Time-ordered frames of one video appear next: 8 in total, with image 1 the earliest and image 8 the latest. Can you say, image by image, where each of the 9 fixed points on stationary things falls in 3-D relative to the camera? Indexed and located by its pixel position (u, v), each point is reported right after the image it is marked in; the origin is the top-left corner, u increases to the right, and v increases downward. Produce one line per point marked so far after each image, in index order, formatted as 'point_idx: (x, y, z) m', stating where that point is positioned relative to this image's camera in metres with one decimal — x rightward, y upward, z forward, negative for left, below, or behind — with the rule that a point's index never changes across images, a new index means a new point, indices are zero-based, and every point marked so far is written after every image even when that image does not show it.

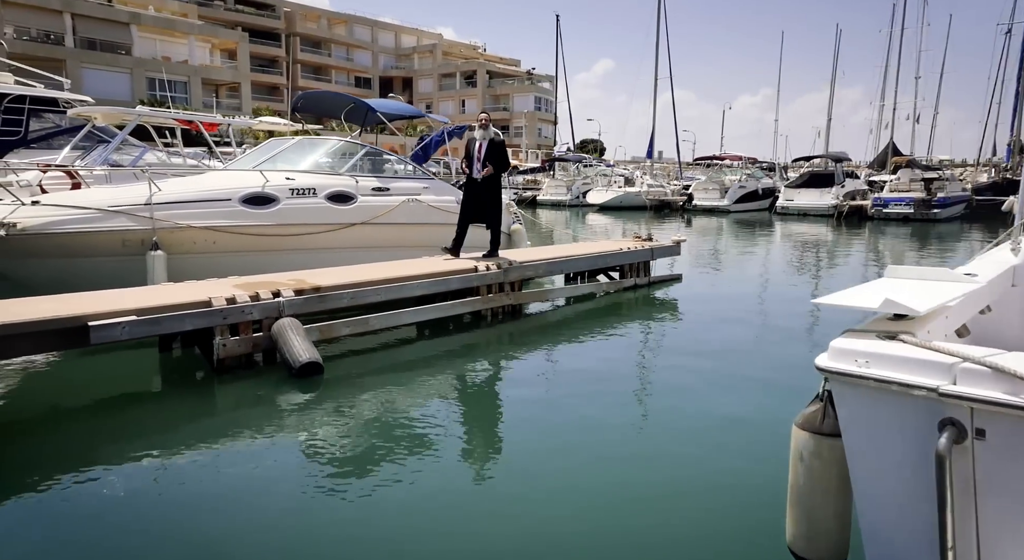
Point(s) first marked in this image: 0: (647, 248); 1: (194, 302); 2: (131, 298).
0: (+2.1, +0.5, +10.0) m
1: (-2.7, -0.2, +5.4) m
2: (-3.3, -0.2, +5.5) m
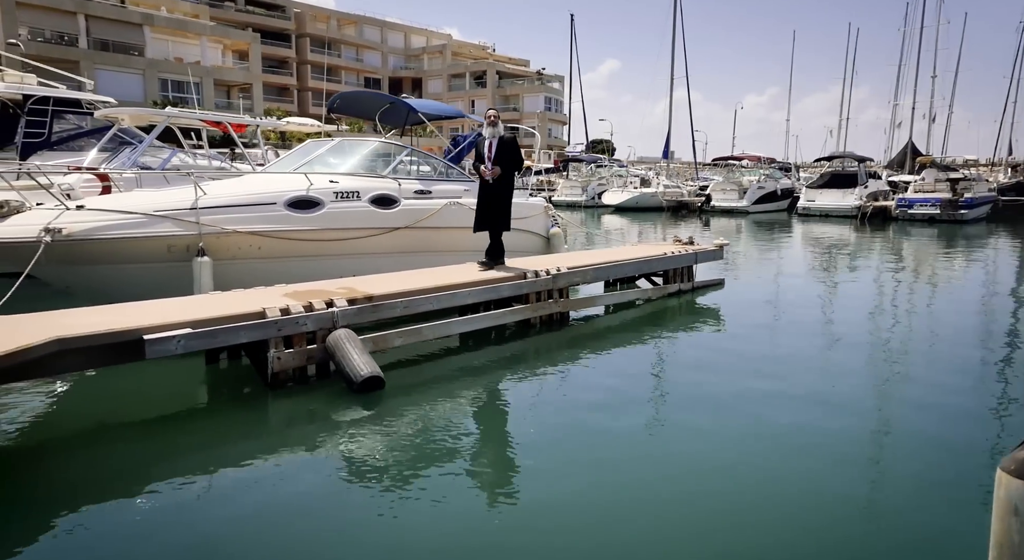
0: (+2.7, +0.4, +9.7) m
1: (-2.1, -0.3, +5.2) m
2: (-2.7, -0.2, +5.2) m
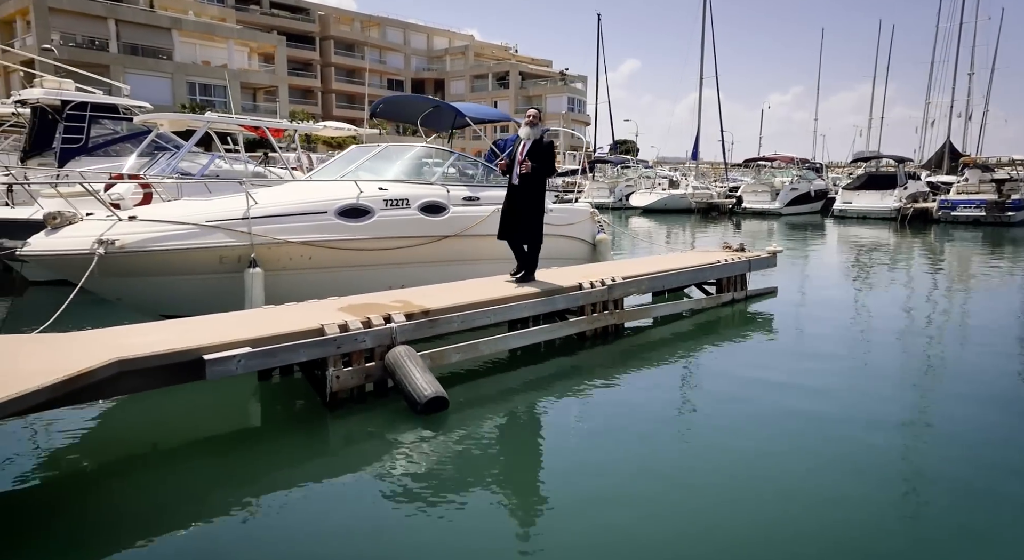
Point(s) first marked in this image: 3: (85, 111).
0: (+3.4, +0.3, +9.3) m
1: (-1.6, -0.4, +4.9) m
2: (-2.1, -0.4, +5.0) m
3: (-8.7, +3.4, +13.0) m
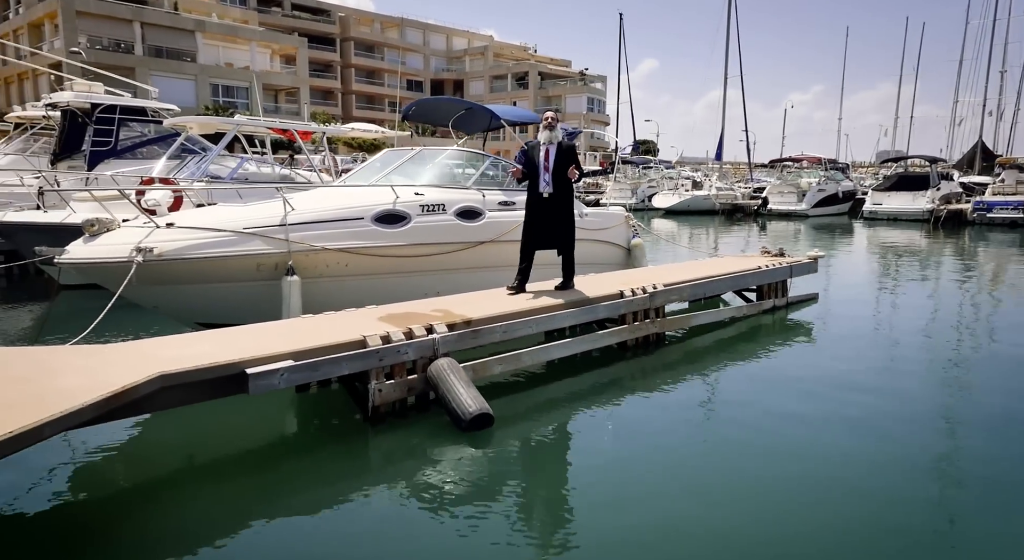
0: (+3.9, +0.2, +9.0) m
1: (-1.2, -0.5, +4.8) m
2: (-1.8, -0.4, +4.8) m
3: (-8.1, +3.4, +13.0) m
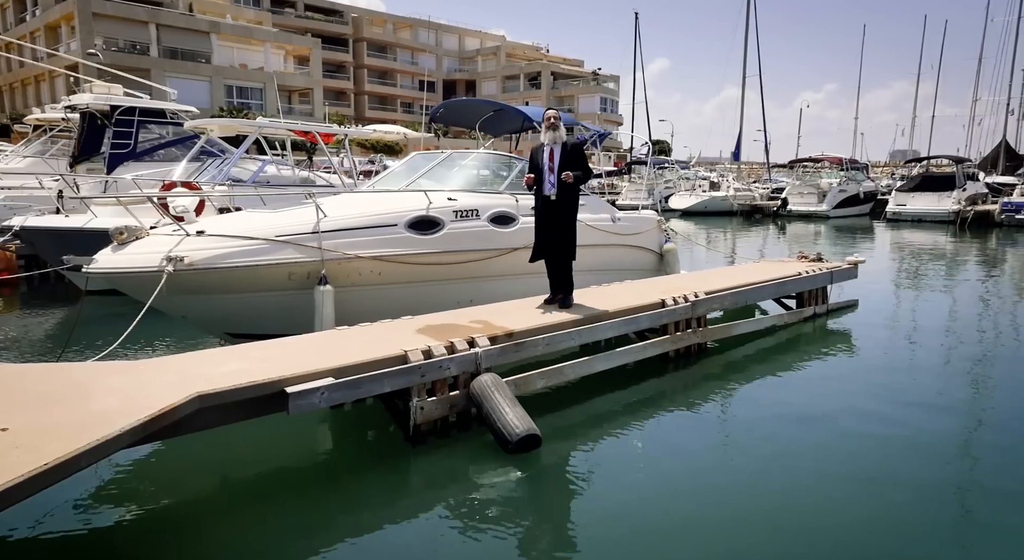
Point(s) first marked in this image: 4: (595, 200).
0: (+4.3, +0.1, +8.7) m
1: (-0.9, -0.5, +4.5) m
2: (-1.4, -0.5, +4.6) m
3: (-7.6, +3.3, +12.9) m
4: (+1.1, +1.1, +8.6) m
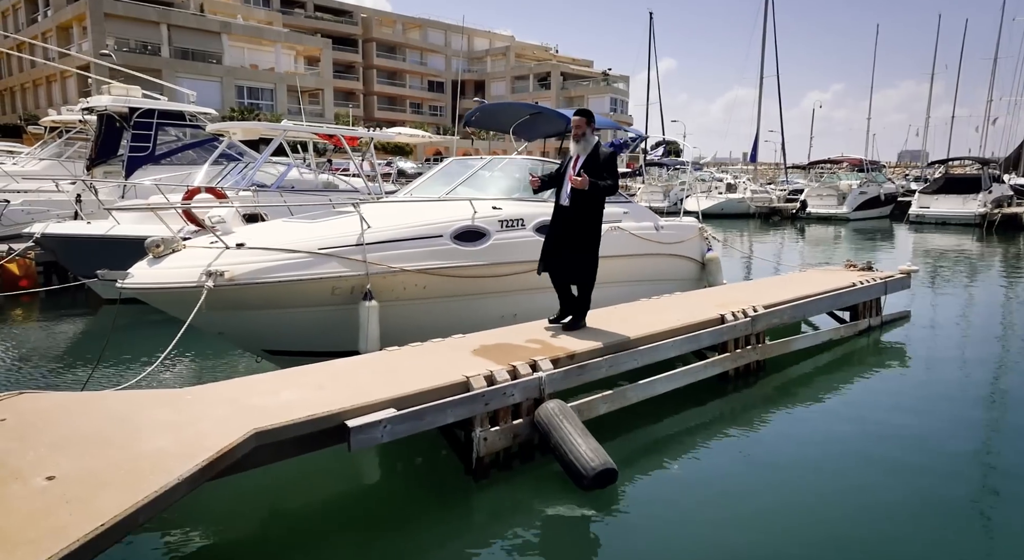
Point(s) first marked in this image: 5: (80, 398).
0: (+4.8, 0.0, +8.3) m
1: (-0.4, -0.7, +4.2) m
2: (-1.0, -0.7, +4.3) m
3: (-7.1, +3.2, +12.6) m
4: (+1.6, +0.9, +8.3) m
5: (-2.5, -0.7, +3.7) m
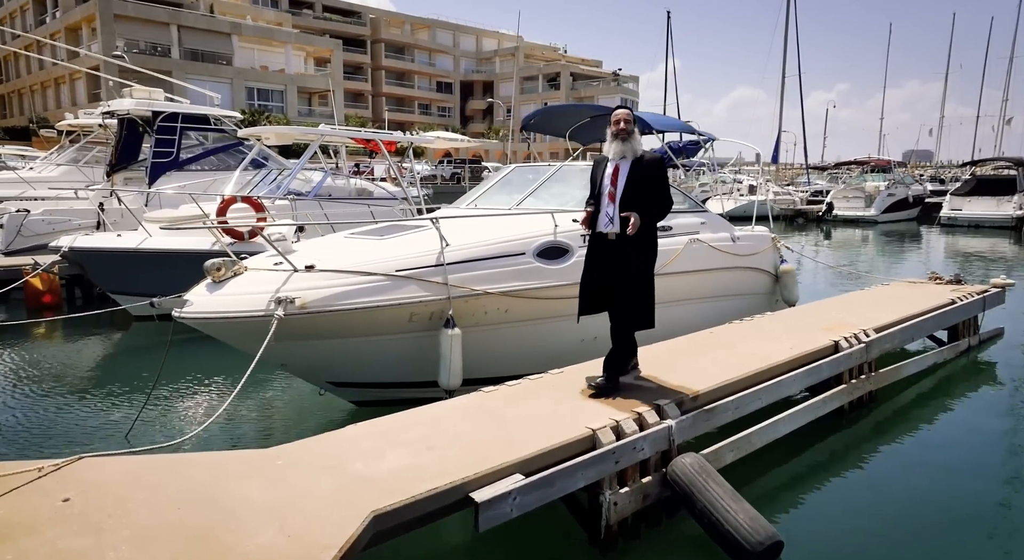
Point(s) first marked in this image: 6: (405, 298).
0: (+5.6, -0.2, +7.6) m
1: (+0.4, -0.9, +3.6) m
2: (-0.2, -0.8, +3.6) m
3: (-6.3, +3.0, +12.0) m
4: (+2.4, +0.7, +7.6) m
5: (-1.8, -0.9, +3.1) m
6: (-0.8, -0.1, +4.7) m
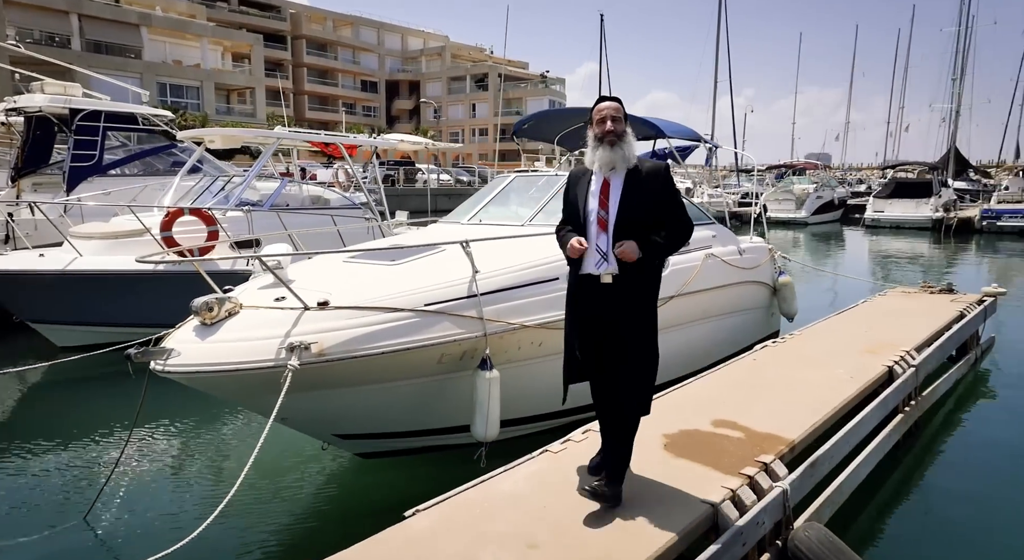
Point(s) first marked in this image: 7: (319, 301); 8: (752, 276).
0: (+5.5, -0.3, +7.6) m
1: (+0.9, -1.1, +3.0) m
2: (+0.3, -1.1, +3.0) m
3: (-6.8, +2.6, +10.5) m
4: (+2.4, +0.6, +7.2) m
5: (-1.2, -1.1, +2.3) m
6: (-0.4, -0.4, +4.0) m
7: (-1.2, -0.1, +3.9) m
8: (+2.8, +0.1, +7.6) m
